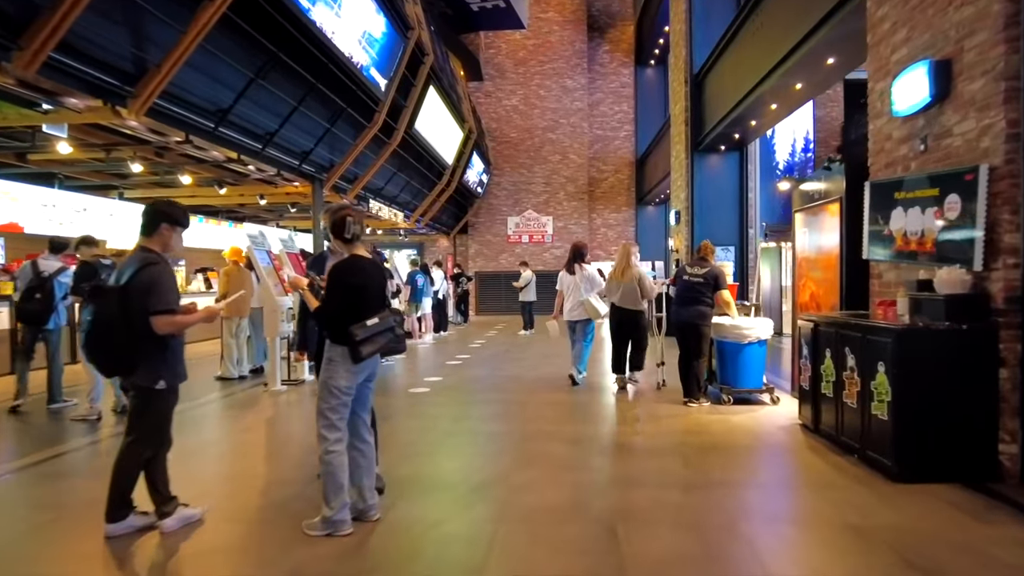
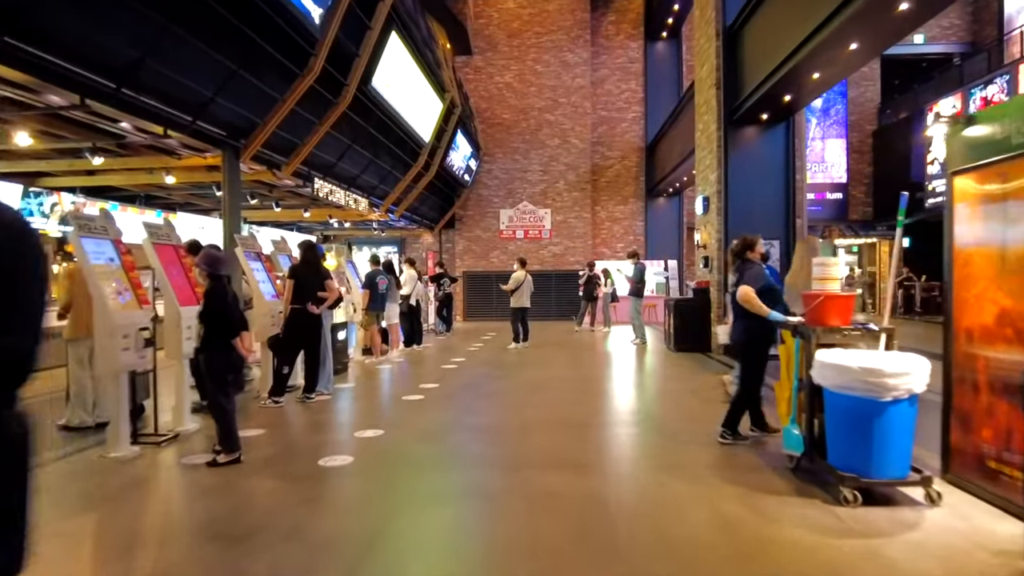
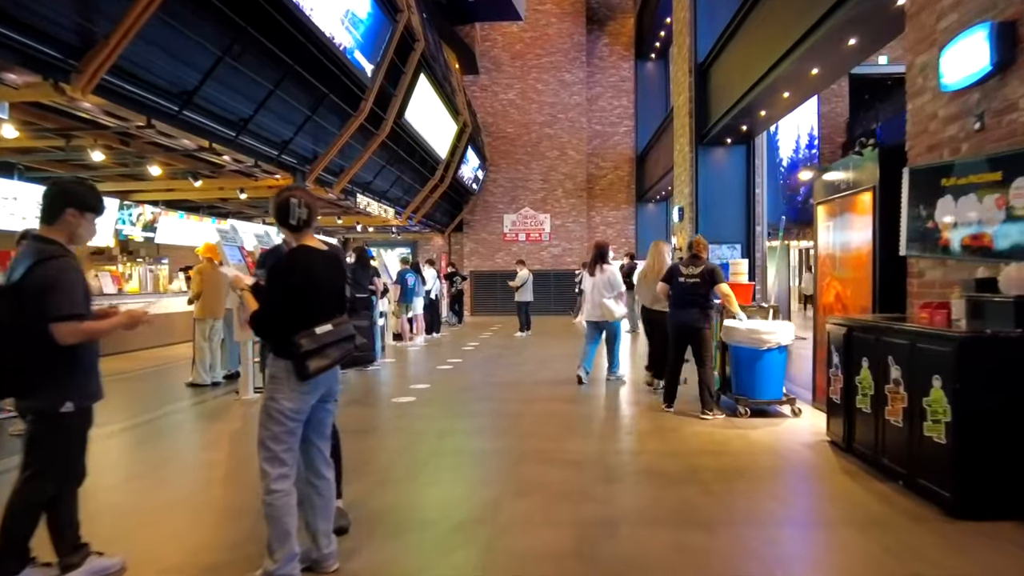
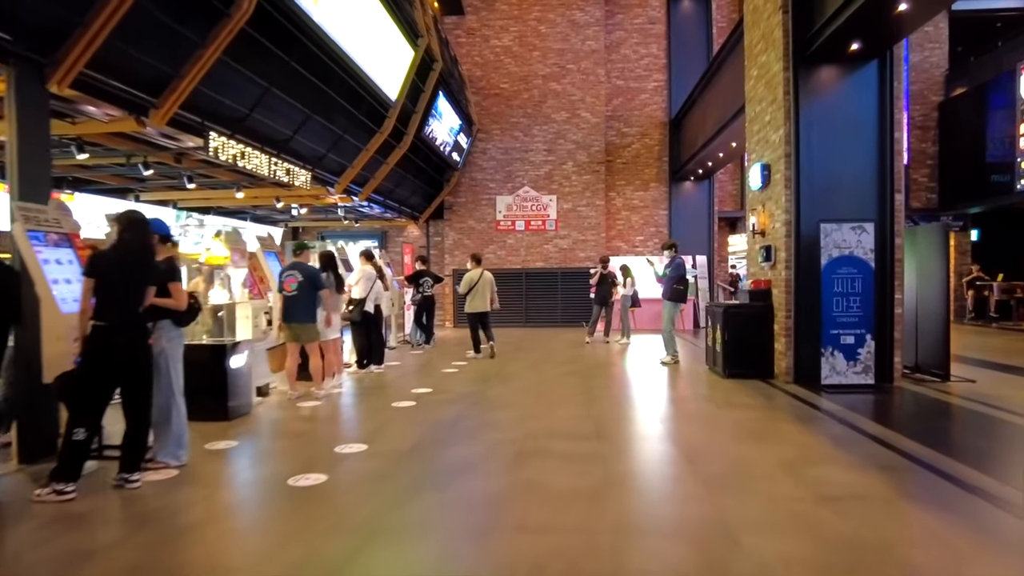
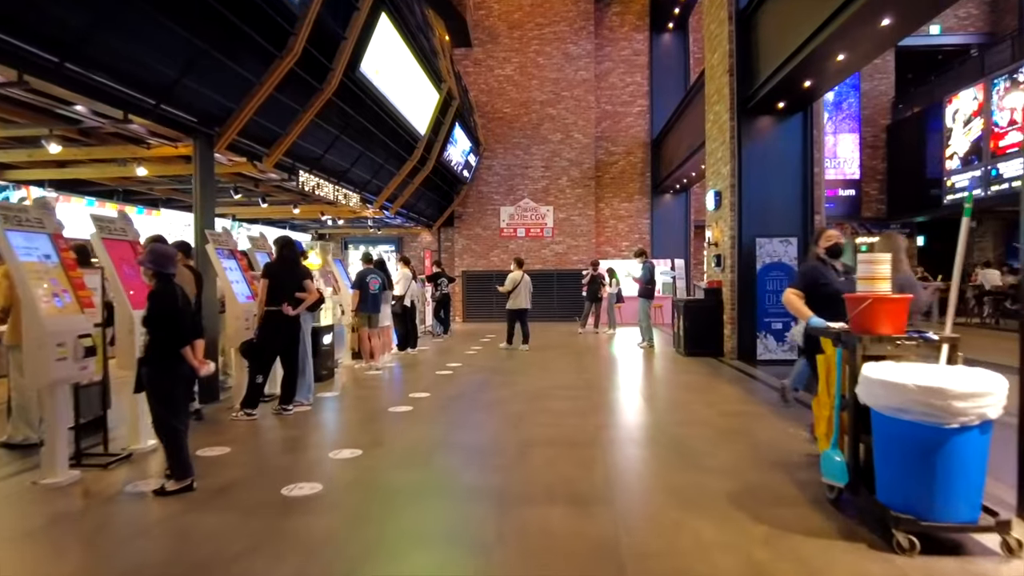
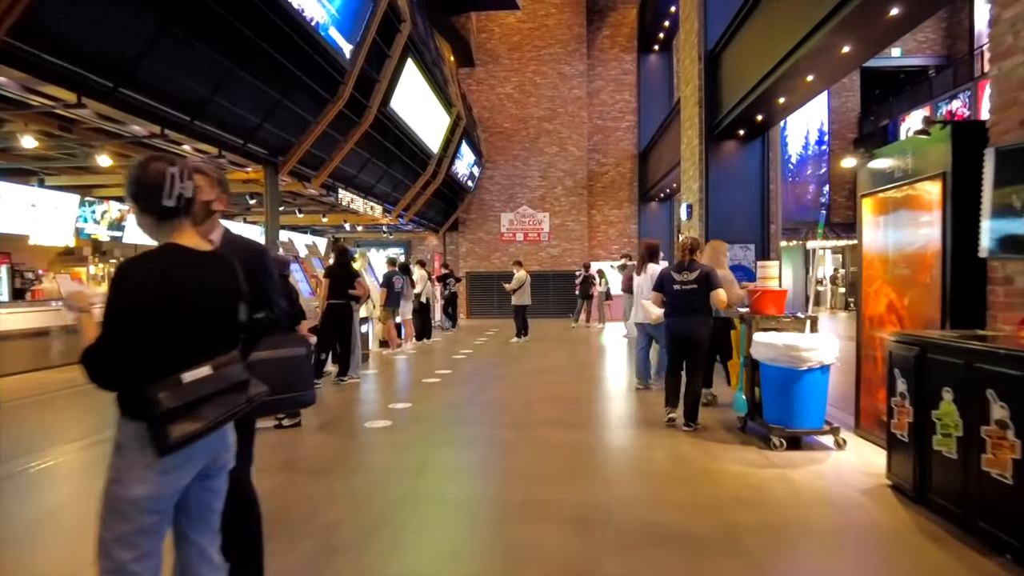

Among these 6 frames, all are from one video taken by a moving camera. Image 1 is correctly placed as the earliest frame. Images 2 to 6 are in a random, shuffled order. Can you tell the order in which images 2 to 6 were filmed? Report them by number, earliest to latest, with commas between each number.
3, 6, 2, 5, 4
